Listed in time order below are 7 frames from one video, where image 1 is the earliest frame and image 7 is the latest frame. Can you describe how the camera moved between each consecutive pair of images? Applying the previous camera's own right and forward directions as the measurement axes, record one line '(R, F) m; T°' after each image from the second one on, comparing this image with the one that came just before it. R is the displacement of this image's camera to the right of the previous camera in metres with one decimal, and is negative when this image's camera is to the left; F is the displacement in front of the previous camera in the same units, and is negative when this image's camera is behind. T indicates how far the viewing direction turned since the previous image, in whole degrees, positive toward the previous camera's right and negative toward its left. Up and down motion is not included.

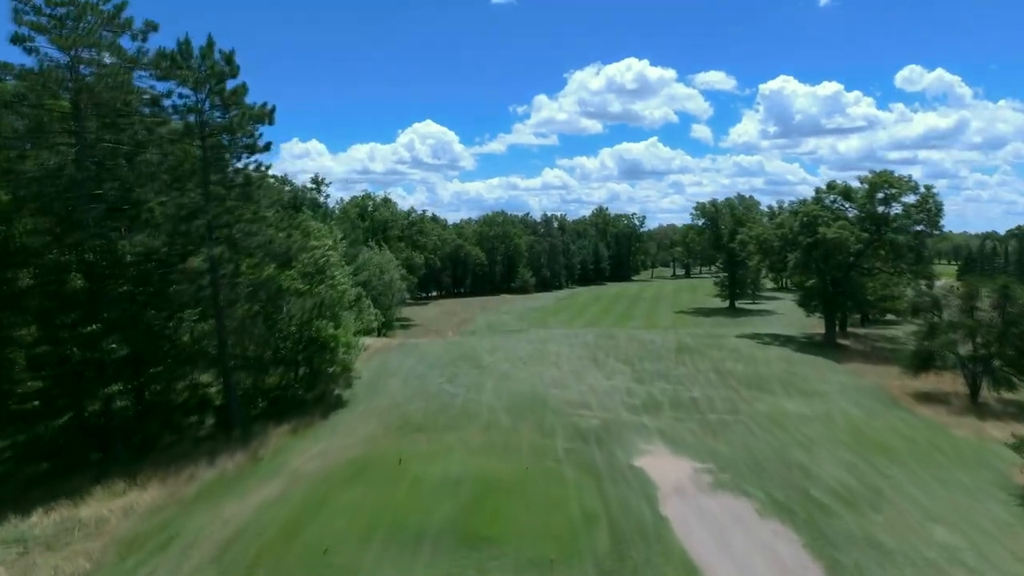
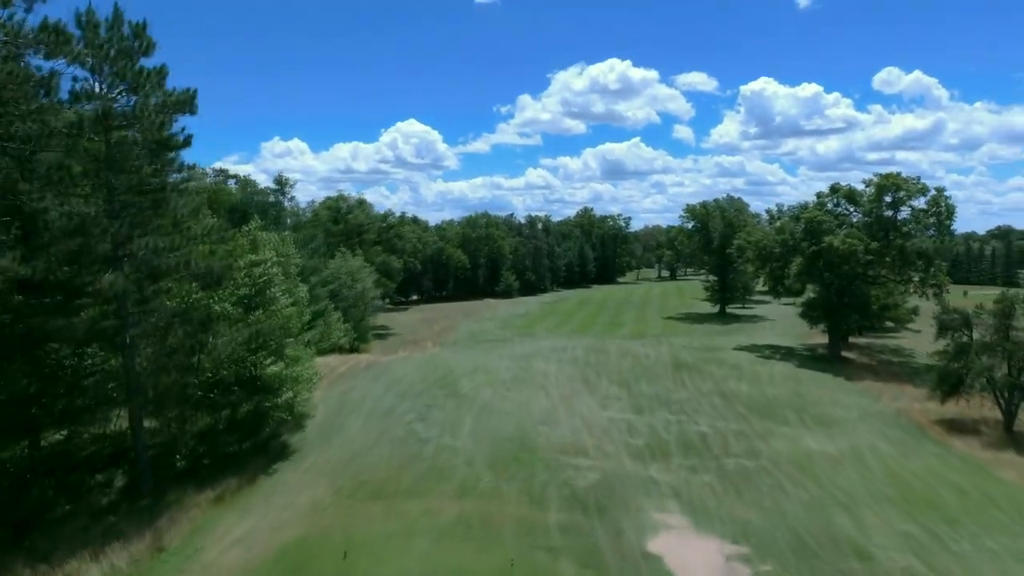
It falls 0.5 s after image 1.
(+0.1, +3.2) m; +1°
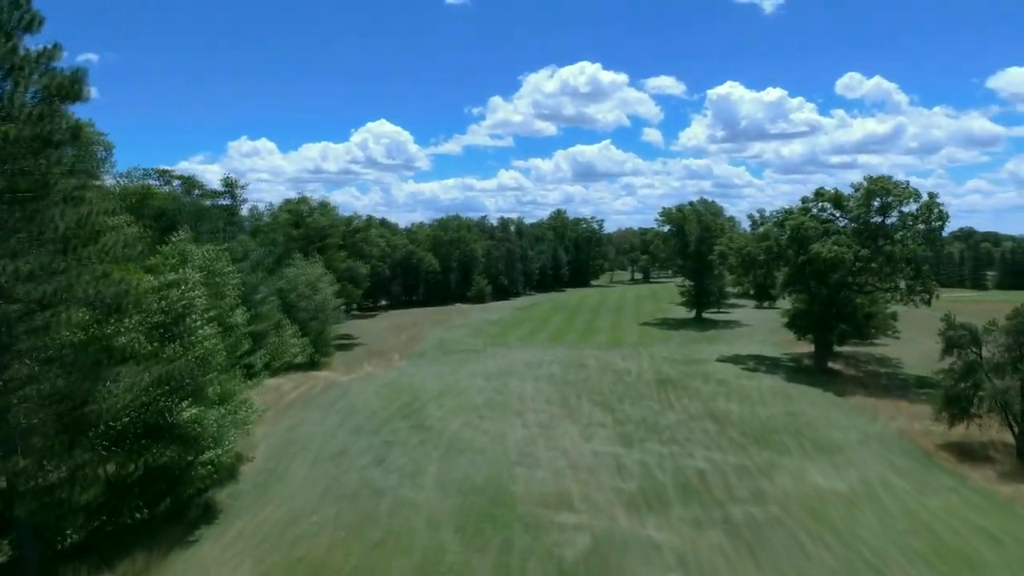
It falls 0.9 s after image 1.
(0.0, +2.5) m; +2°
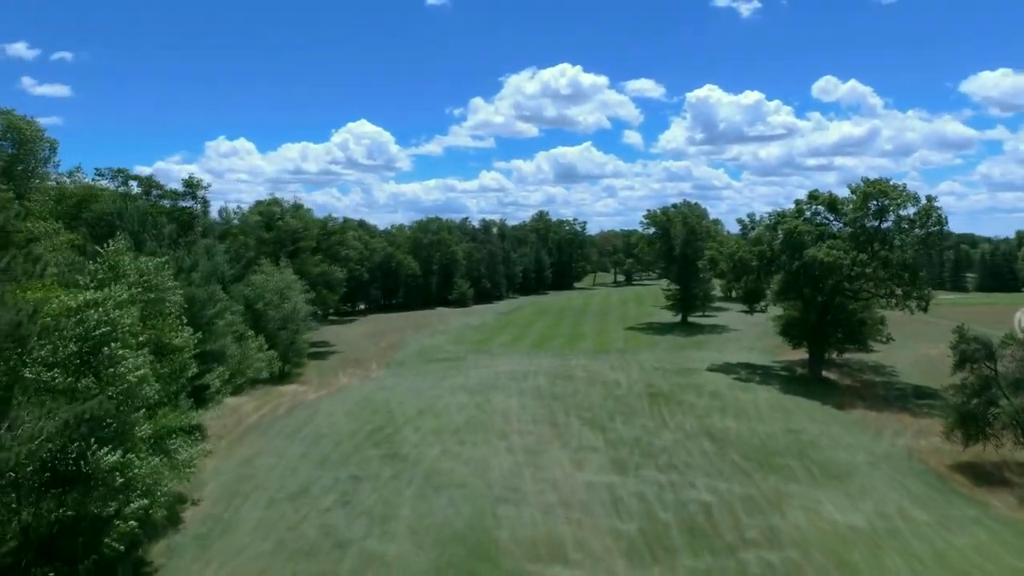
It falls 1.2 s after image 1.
(0.0, +1.9) m; +2°
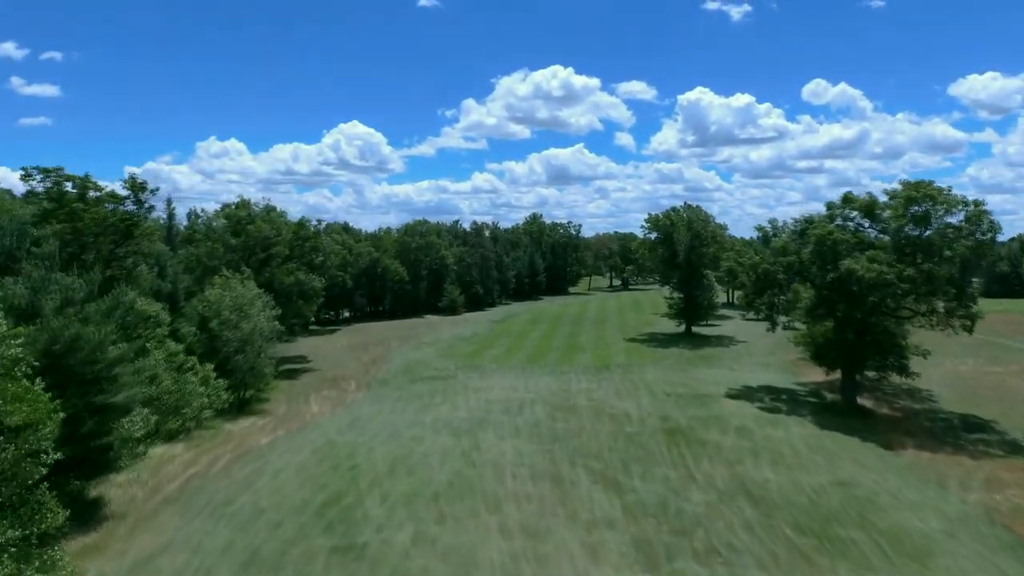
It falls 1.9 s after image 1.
(0.0, +4.4) m; +1°
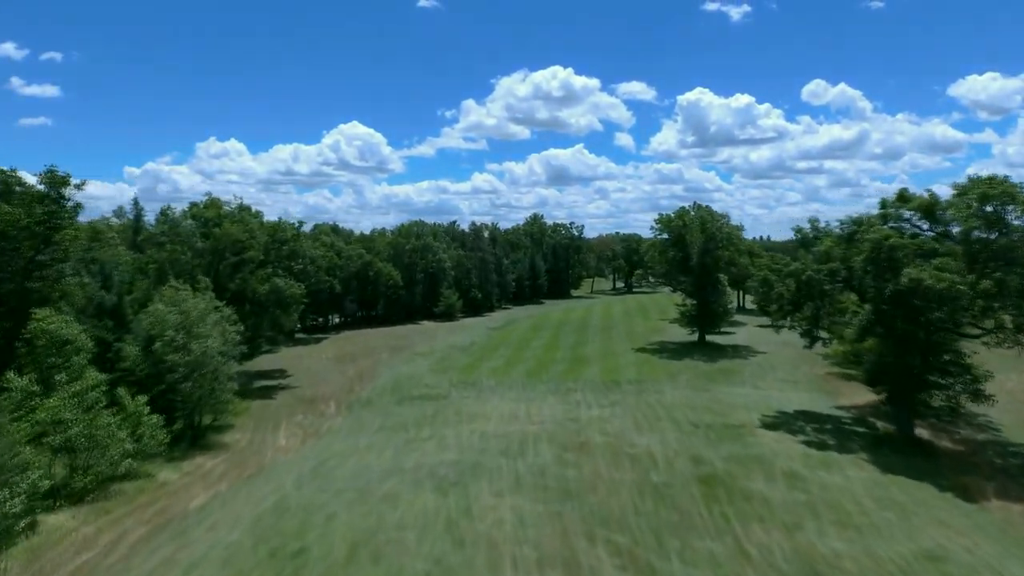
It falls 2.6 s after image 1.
(0.0, +4.7) m; 0°
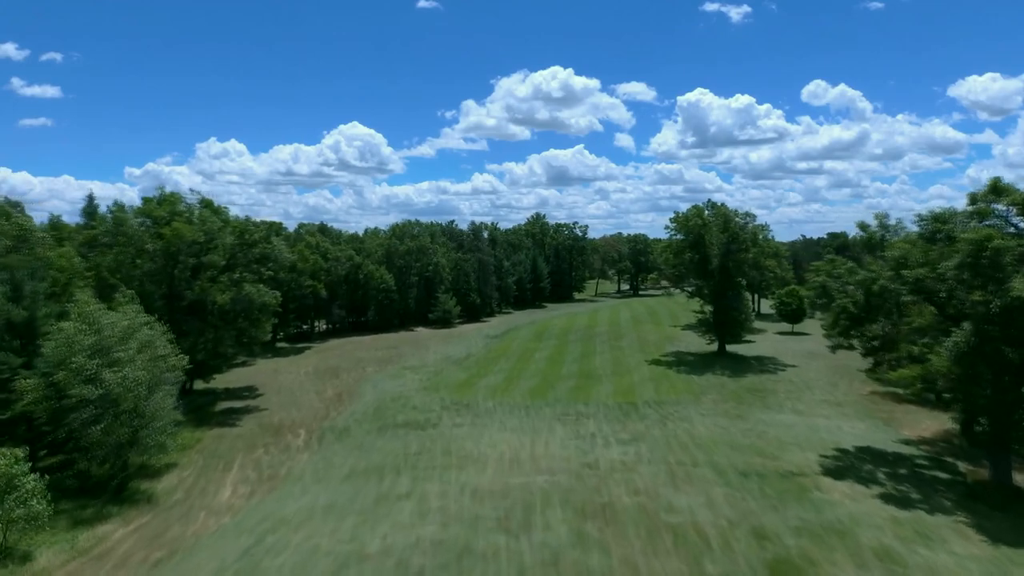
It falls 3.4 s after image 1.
(-0.1, +5.6) m; 0°
